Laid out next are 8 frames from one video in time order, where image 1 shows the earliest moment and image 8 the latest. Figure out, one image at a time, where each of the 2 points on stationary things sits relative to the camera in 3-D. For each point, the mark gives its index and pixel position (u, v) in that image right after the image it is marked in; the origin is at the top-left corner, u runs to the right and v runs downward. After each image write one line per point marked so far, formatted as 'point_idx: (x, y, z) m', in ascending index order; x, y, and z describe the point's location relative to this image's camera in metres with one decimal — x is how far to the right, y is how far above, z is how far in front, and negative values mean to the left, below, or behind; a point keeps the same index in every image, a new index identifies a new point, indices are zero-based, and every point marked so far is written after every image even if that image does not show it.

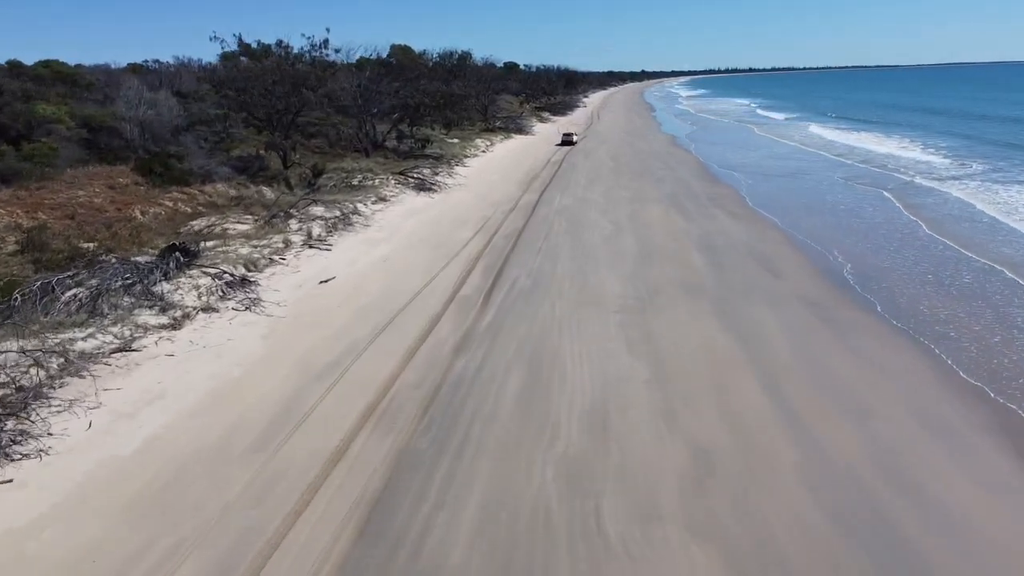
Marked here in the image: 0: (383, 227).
0: (-2.4, +1.2, +15.9) m
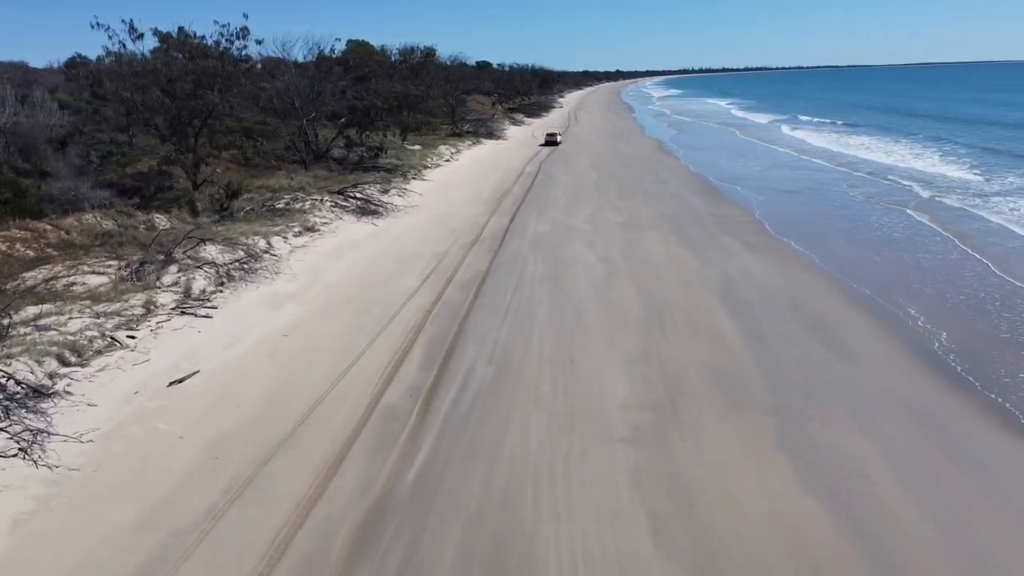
0: (-3.0, +0.3, +11.9) m
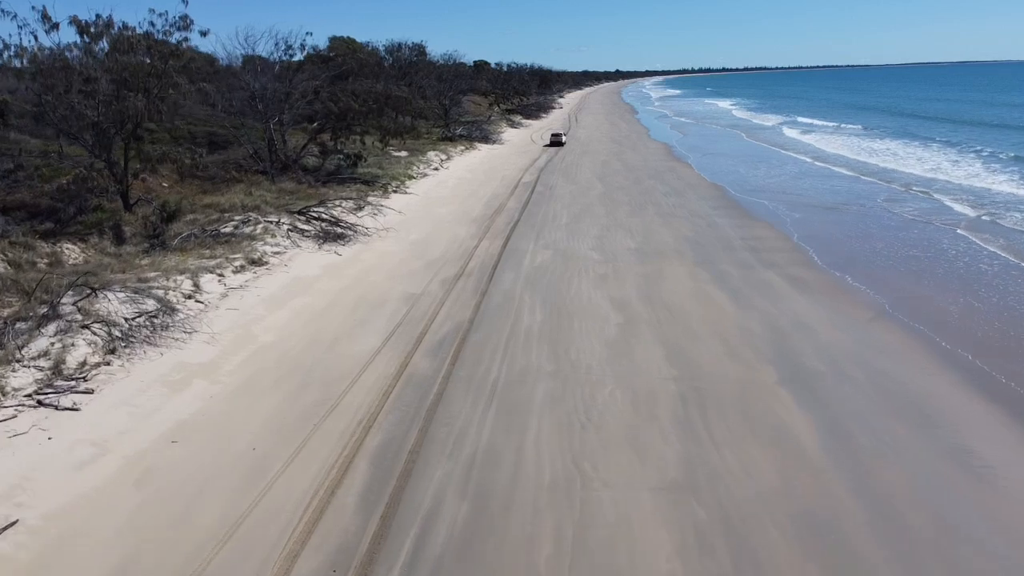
0: (-3.1, -0.4, +9.2) m
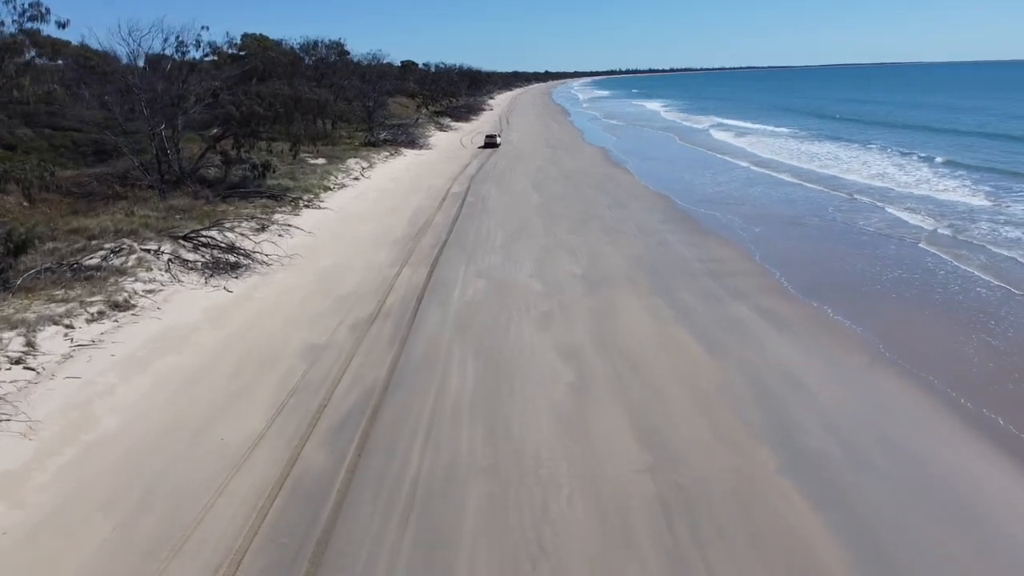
0: (-3.7, -1.0, +7.0) m
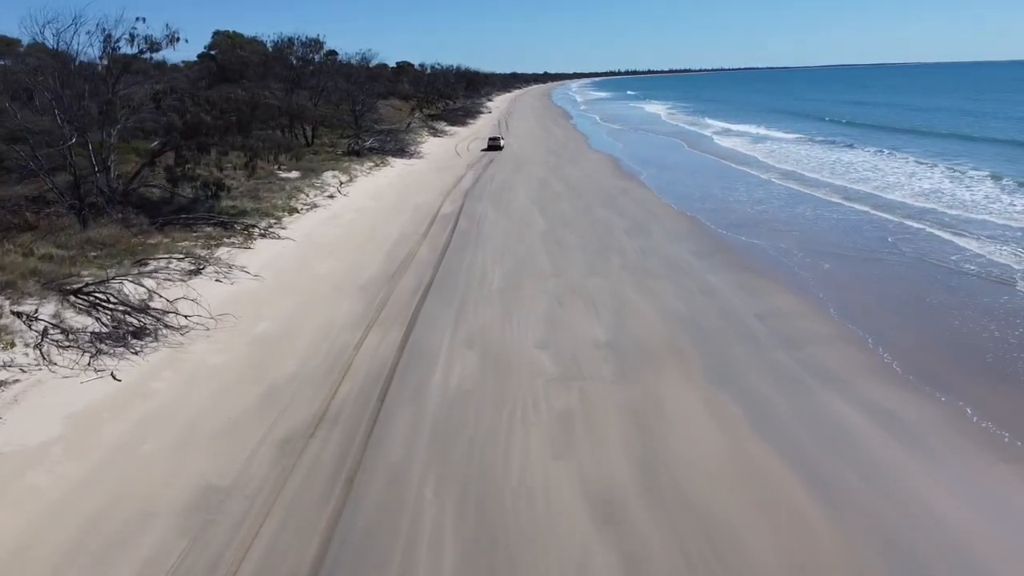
0: (-3.7, -1.7, +3.9) m
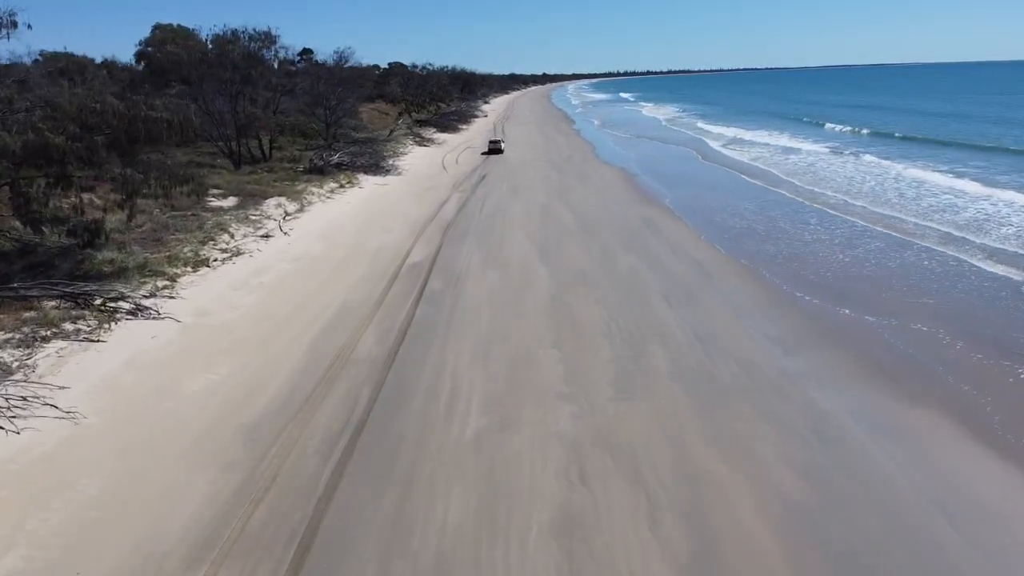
0: (-3.8, -2.9, -0.7) m
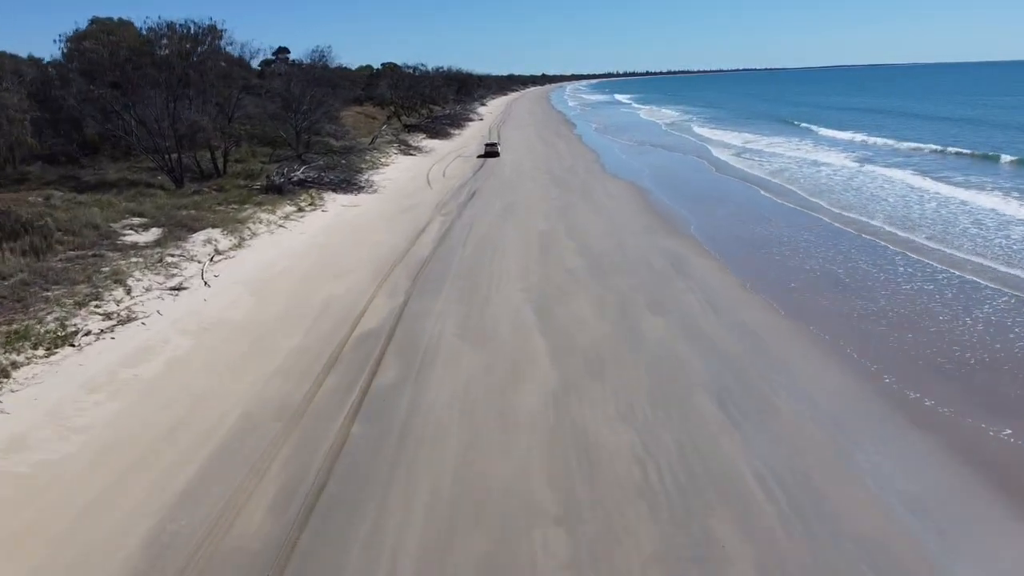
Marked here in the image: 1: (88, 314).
0: (-3.9, -3.8, -4.2) m
1: (-4.8, -0.3, +9.4) m
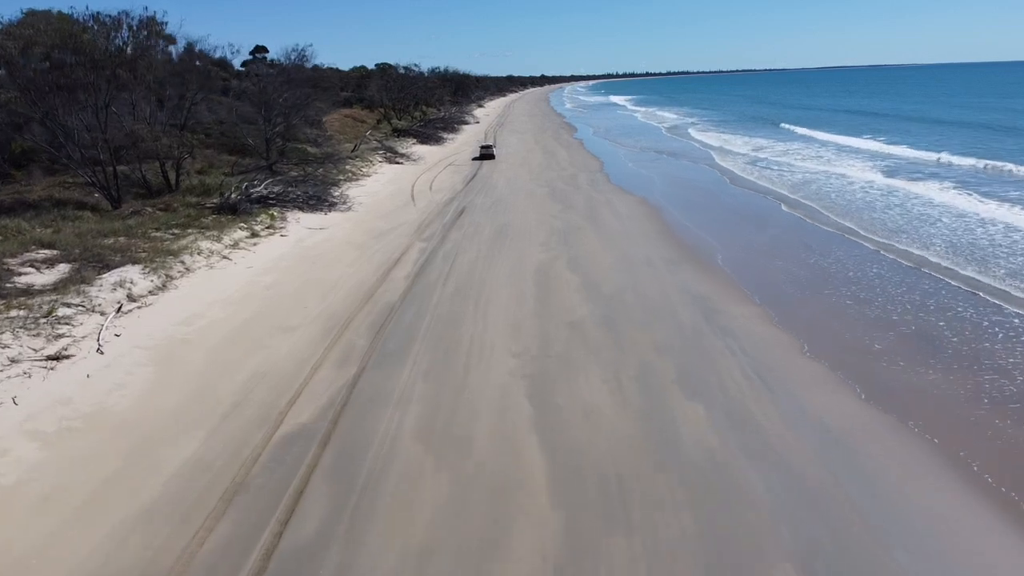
0: (-4.0, -4.5, -6.9) m
1: (-4.9, -1.0, +6.8) m
